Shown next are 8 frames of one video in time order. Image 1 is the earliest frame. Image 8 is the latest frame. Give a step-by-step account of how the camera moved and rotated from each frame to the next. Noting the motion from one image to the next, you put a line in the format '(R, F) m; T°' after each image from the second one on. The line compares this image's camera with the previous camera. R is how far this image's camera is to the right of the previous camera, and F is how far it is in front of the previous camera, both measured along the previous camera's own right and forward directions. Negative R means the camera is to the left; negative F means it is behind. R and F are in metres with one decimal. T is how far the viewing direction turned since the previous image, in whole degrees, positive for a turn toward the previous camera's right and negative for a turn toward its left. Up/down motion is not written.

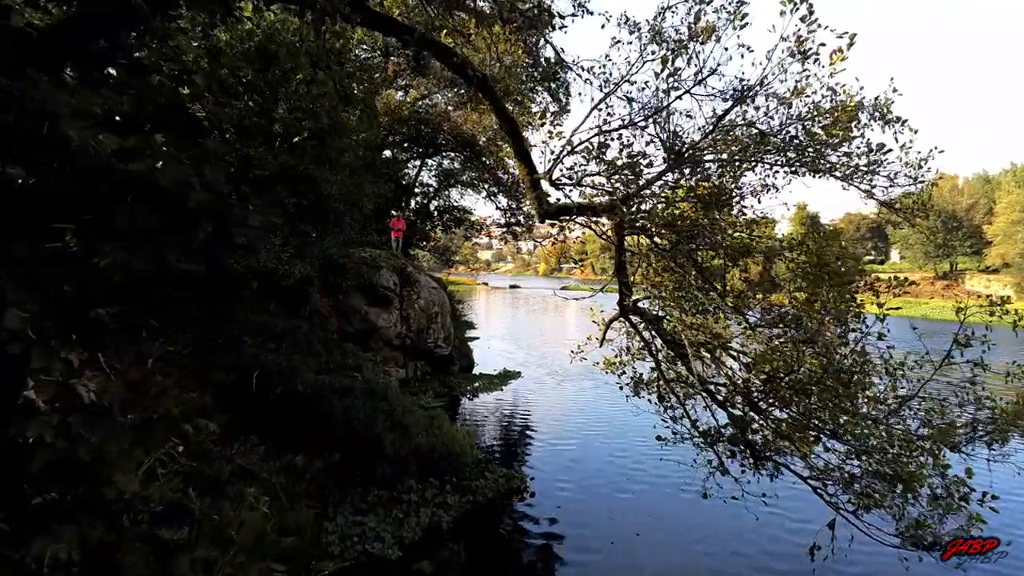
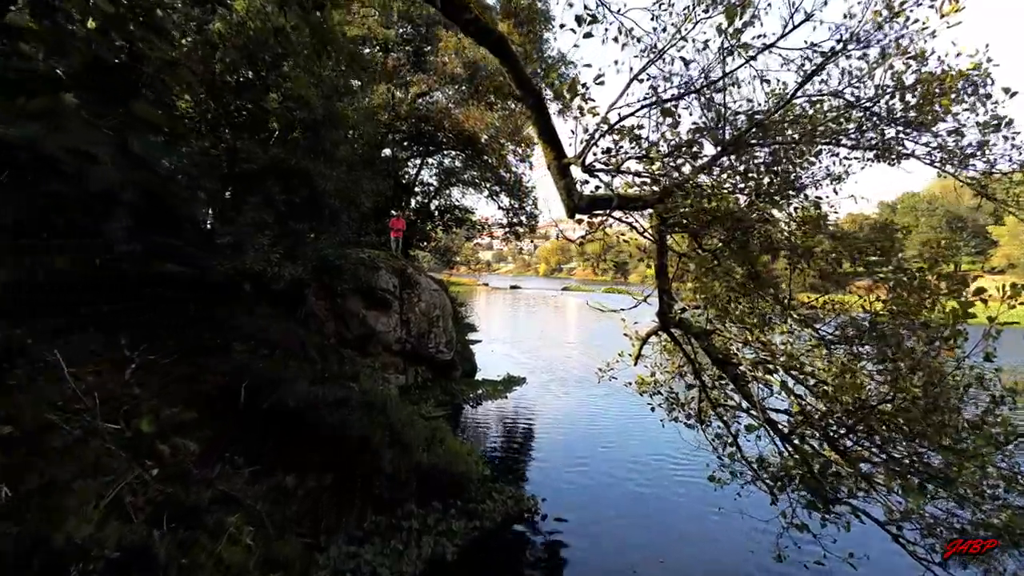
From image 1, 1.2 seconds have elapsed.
(-0.1, +0.5) m; 0°
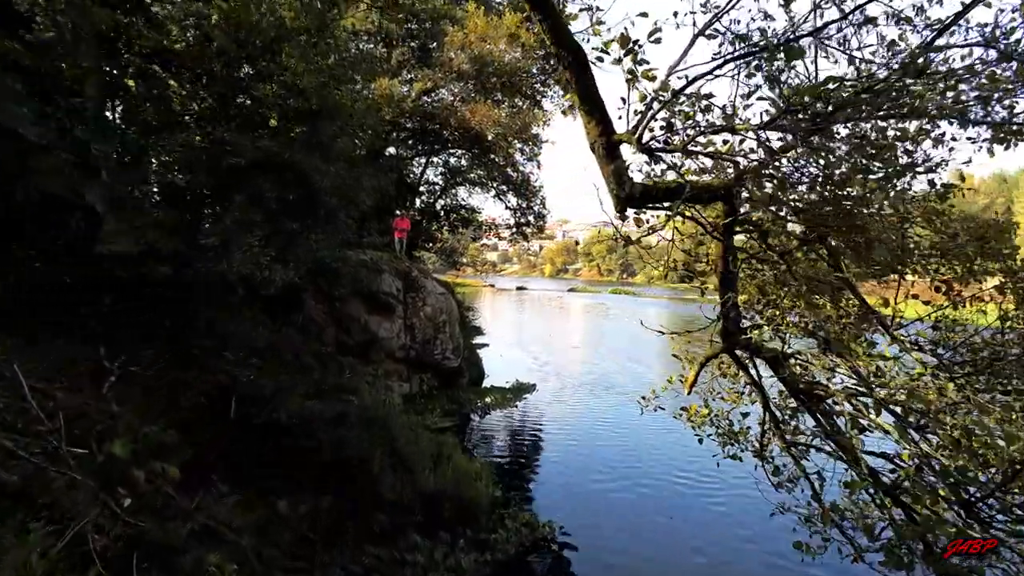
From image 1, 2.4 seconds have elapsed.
(-0.1, +0.5) m; 0°
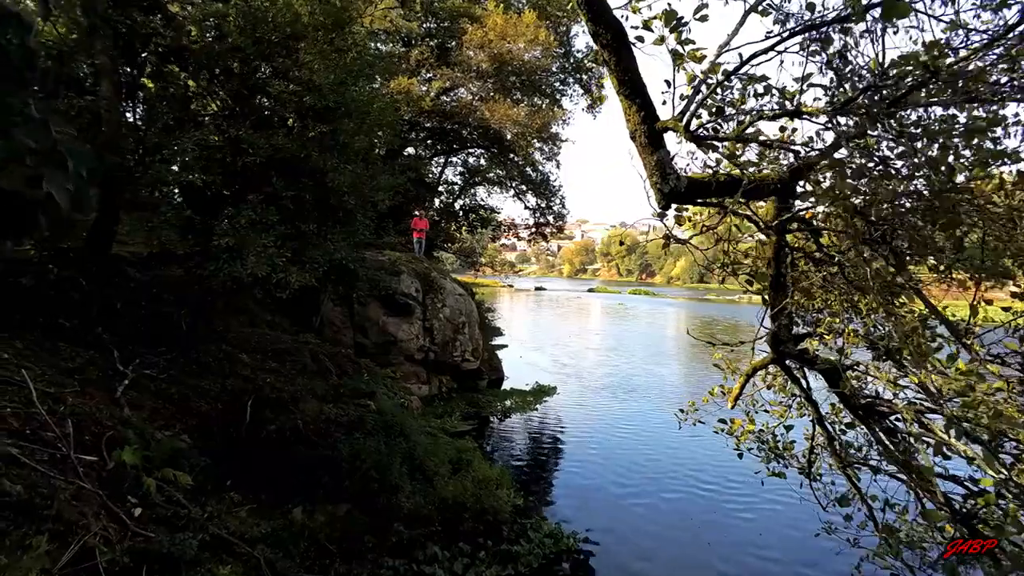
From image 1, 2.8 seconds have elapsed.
(0.0, +0.2) m; -2°
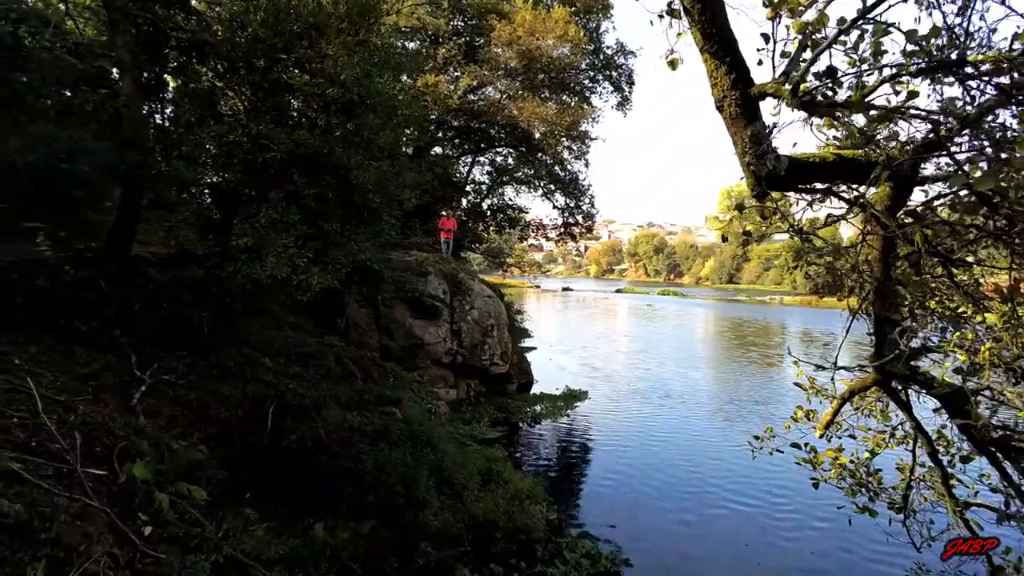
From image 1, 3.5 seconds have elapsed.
(-0.1, +0.3) m; -3°
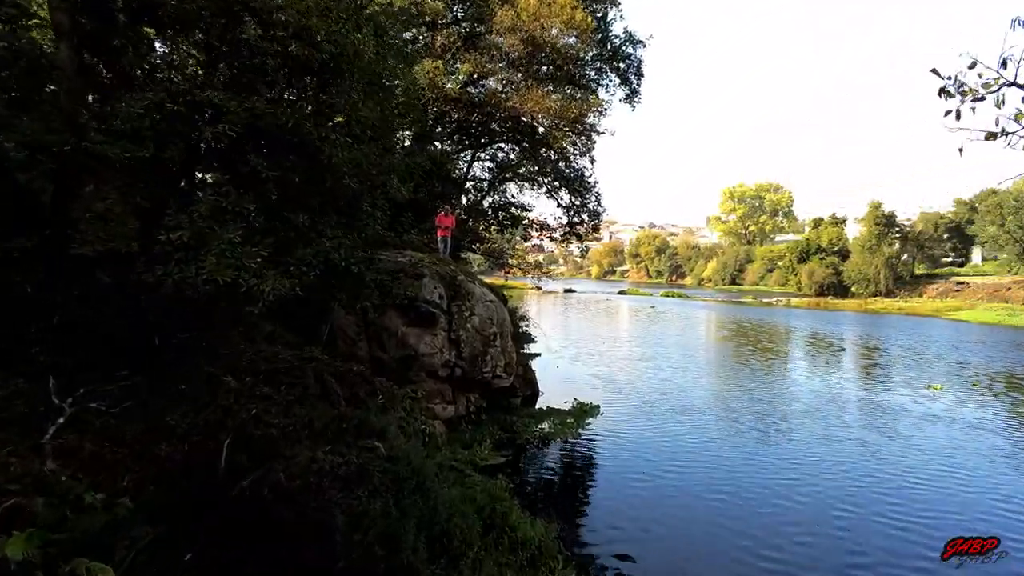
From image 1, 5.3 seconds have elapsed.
(-0.1, +1.0) m; 0°
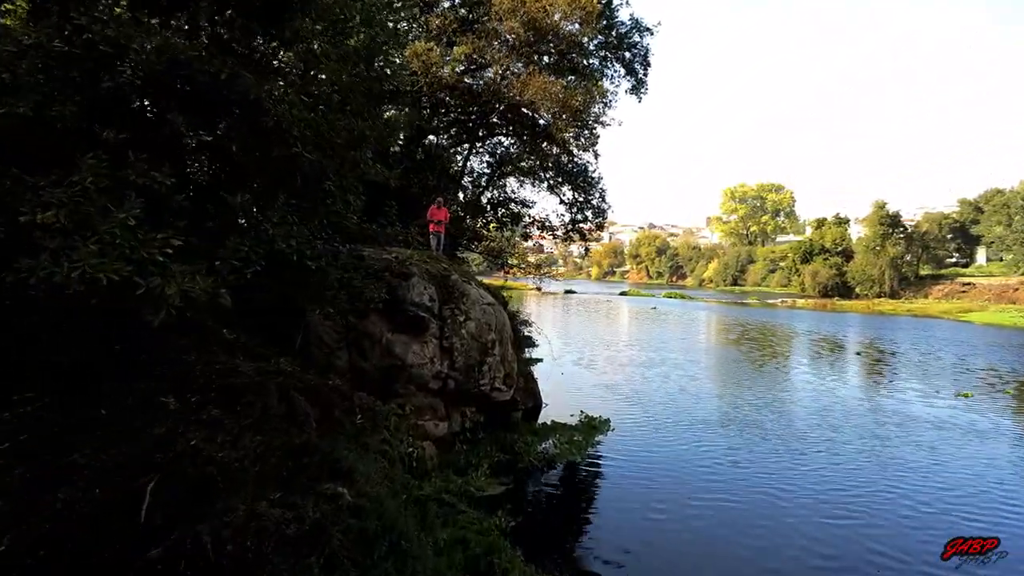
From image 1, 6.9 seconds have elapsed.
(0.0, +1.0) m; 0°
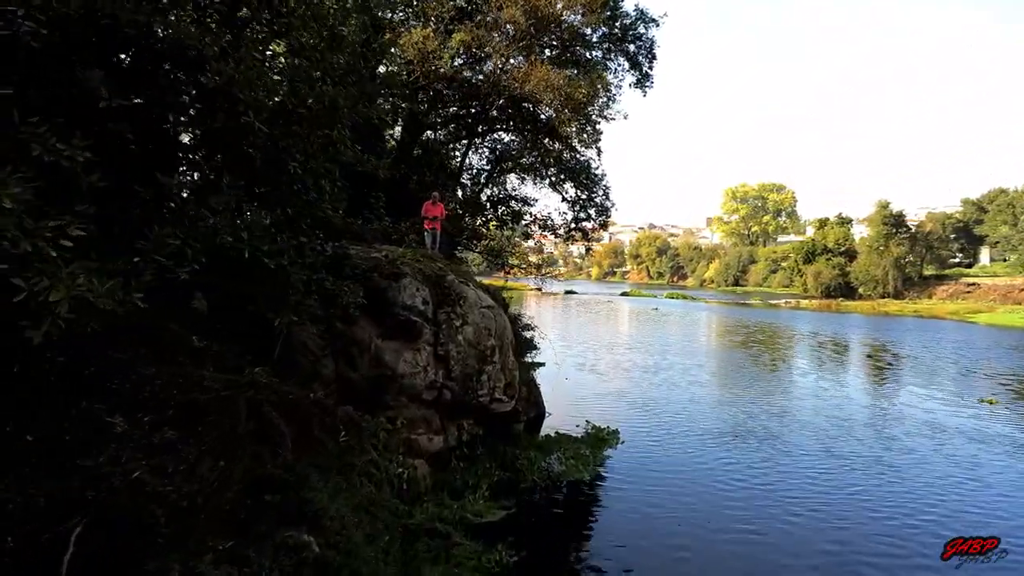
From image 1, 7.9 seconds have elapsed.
(0.0, +0.6) m; 0°
